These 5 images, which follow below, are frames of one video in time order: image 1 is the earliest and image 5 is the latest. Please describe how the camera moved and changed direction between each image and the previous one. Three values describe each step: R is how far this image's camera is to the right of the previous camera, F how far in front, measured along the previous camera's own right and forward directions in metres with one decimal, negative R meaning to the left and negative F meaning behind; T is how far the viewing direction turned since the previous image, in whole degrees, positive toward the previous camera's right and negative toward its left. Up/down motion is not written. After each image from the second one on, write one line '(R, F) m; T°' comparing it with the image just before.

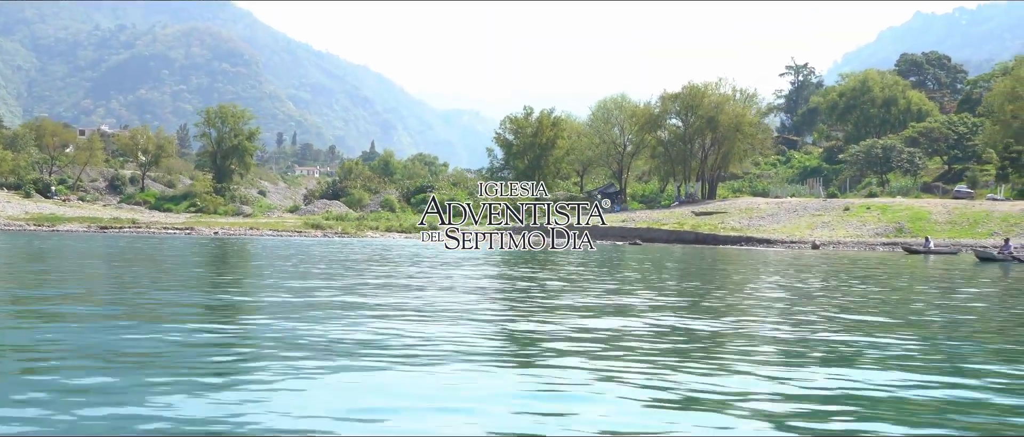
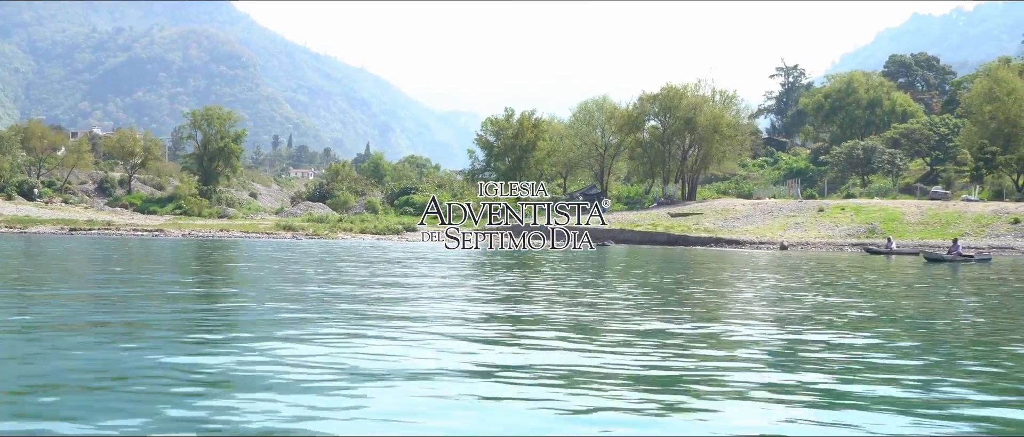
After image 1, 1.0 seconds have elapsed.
(+2.1, -0.1) m; 0°
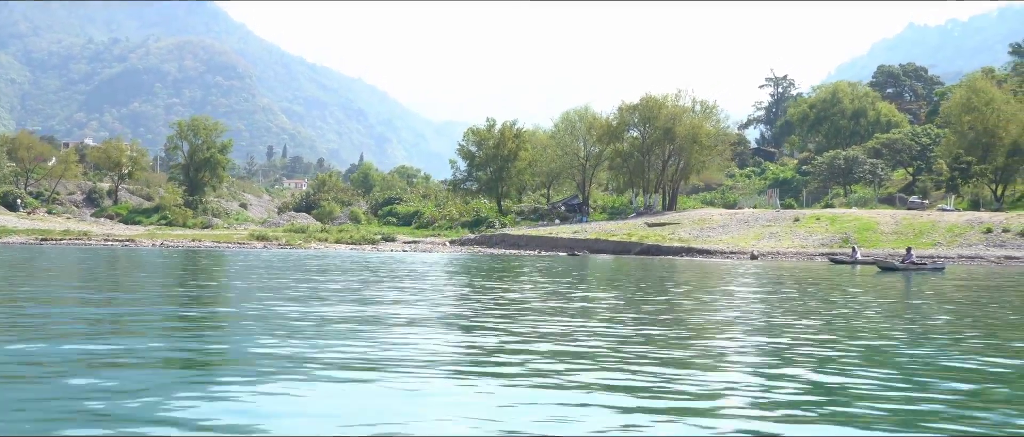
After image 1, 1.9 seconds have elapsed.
(+1.8, -0.1) m; 0°
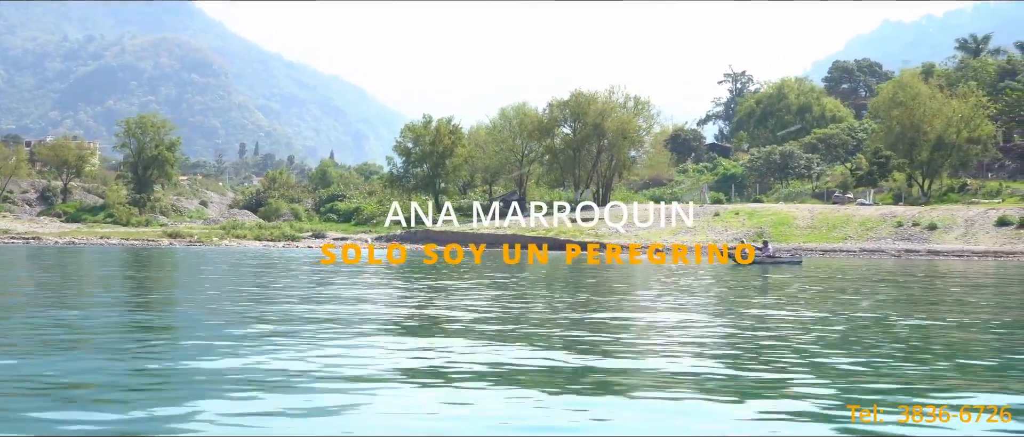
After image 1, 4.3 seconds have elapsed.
(+5.3, -0.2) m; +1°
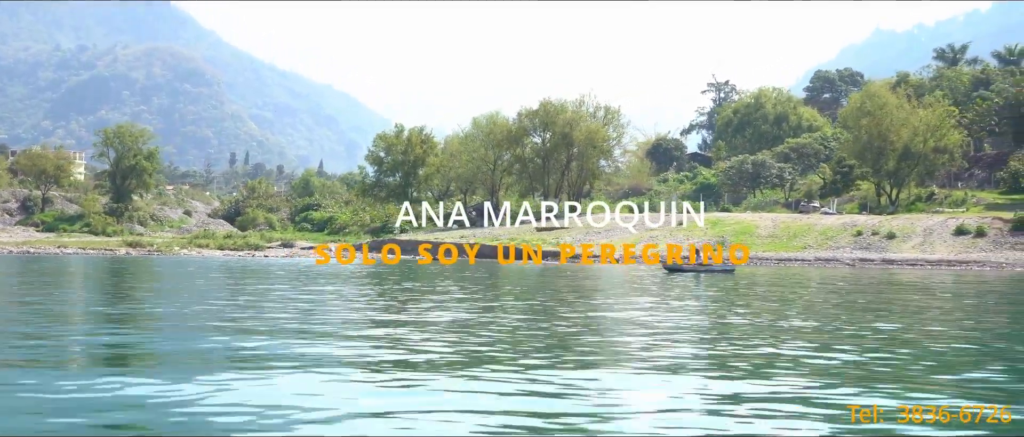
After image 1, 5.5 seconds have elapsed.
(+2.7, -0.1) m; 0°
